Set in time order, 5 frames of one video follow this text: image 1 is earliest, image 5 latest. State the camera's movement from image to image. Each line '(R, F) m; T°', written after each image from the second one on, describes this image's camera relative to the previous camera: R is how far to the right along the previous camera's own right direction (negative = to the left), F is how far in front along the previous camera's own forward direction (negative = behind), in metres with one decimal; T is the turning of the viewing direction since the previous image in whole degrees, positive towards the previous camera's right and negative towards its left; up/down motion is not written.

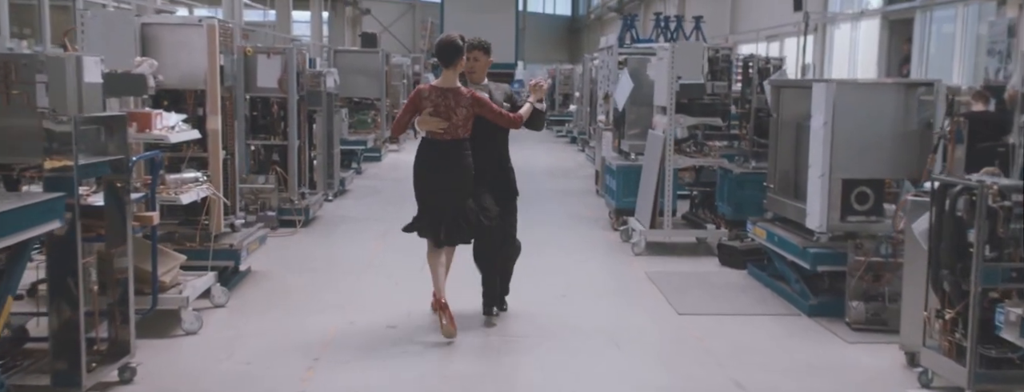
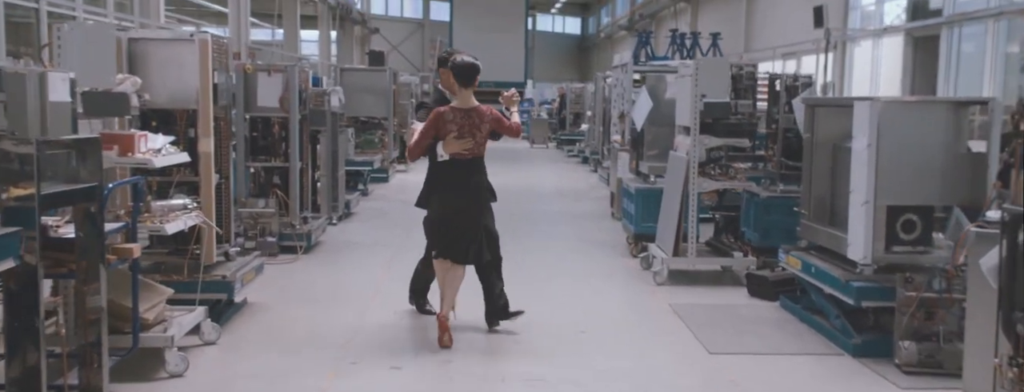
(0.0, +0.3) m; -1°
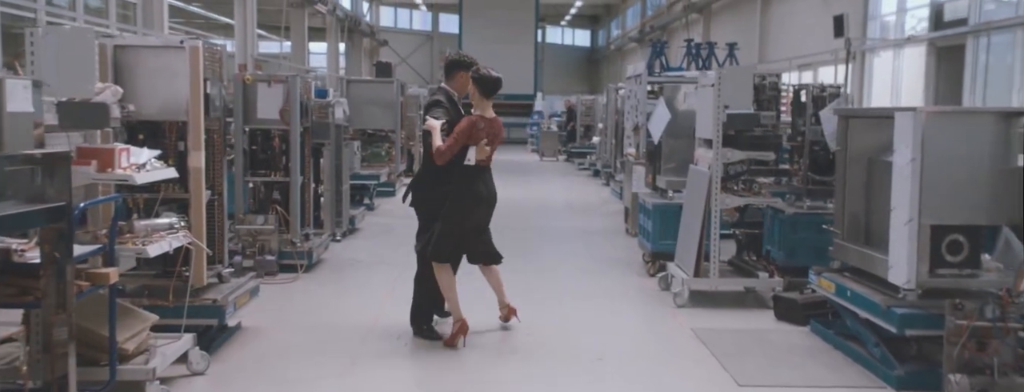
(0.0, +0.3) m; -1°
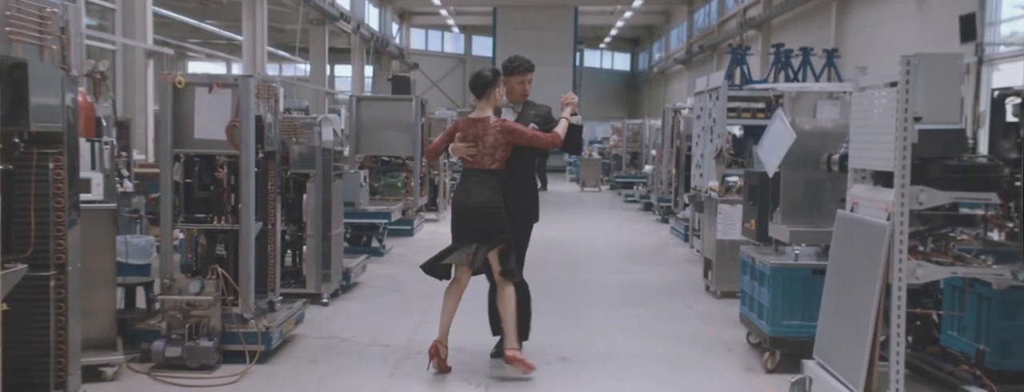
(-0.1, +1.8) m; -2°
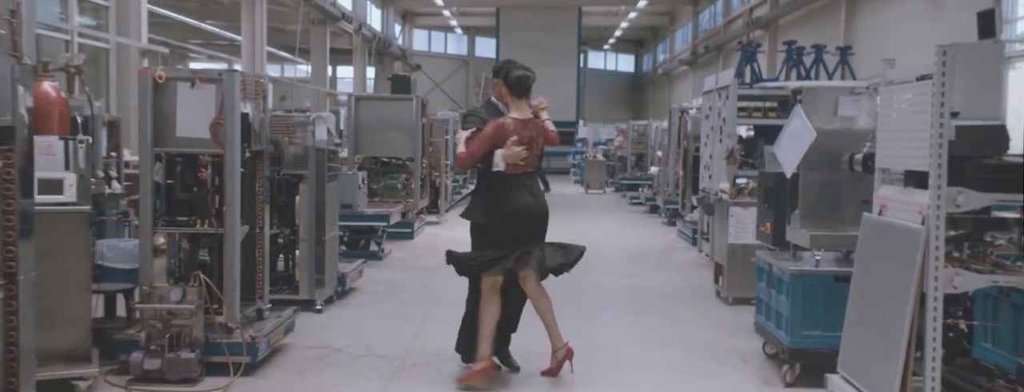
(0.0, +0.2) m; 0°
